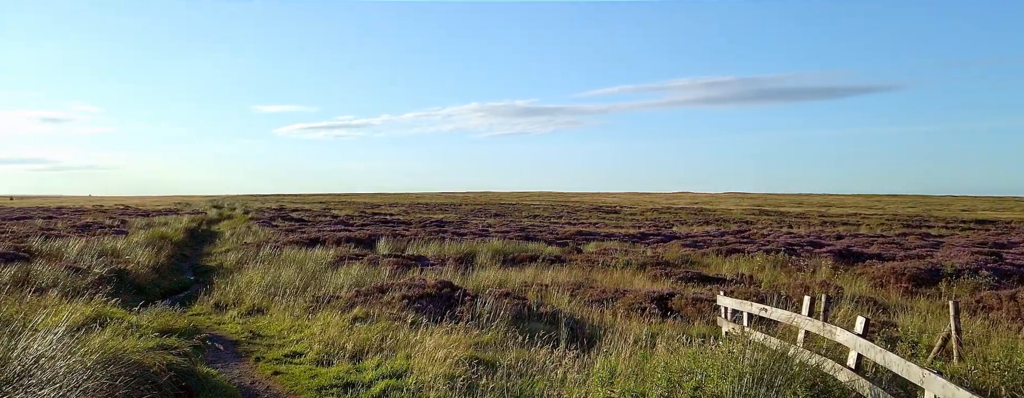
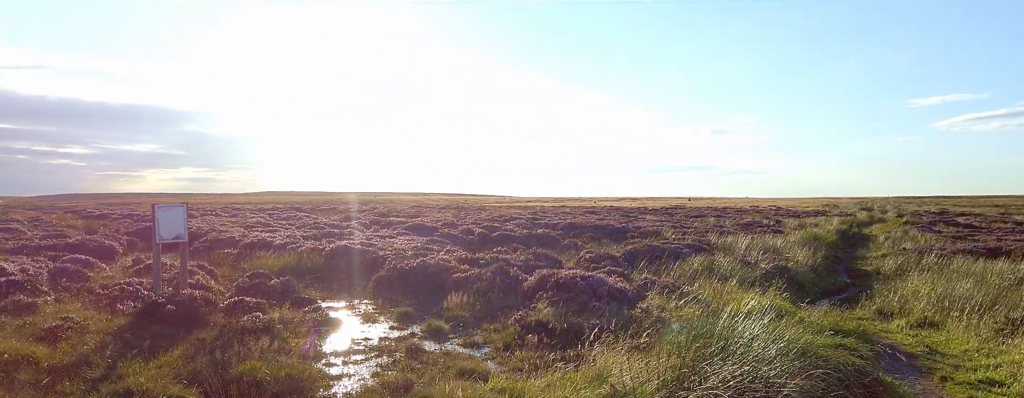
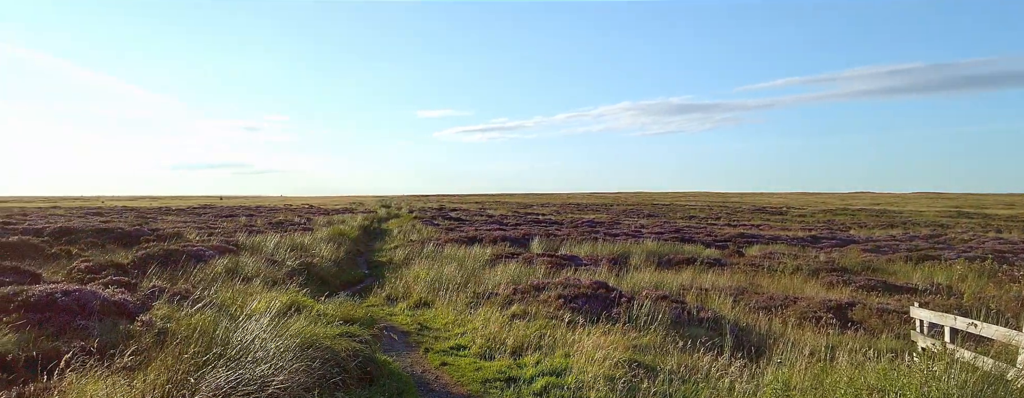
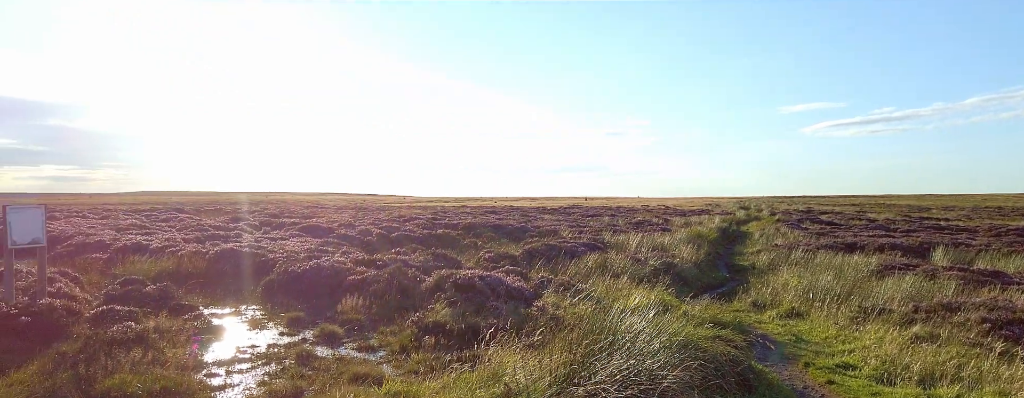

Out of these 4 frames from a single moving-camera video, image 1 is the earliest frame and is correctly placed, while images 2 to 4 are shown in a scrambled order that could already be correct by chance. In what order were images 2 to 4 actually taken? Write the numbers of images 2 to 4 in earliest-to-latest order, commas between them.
3, 4, 2
